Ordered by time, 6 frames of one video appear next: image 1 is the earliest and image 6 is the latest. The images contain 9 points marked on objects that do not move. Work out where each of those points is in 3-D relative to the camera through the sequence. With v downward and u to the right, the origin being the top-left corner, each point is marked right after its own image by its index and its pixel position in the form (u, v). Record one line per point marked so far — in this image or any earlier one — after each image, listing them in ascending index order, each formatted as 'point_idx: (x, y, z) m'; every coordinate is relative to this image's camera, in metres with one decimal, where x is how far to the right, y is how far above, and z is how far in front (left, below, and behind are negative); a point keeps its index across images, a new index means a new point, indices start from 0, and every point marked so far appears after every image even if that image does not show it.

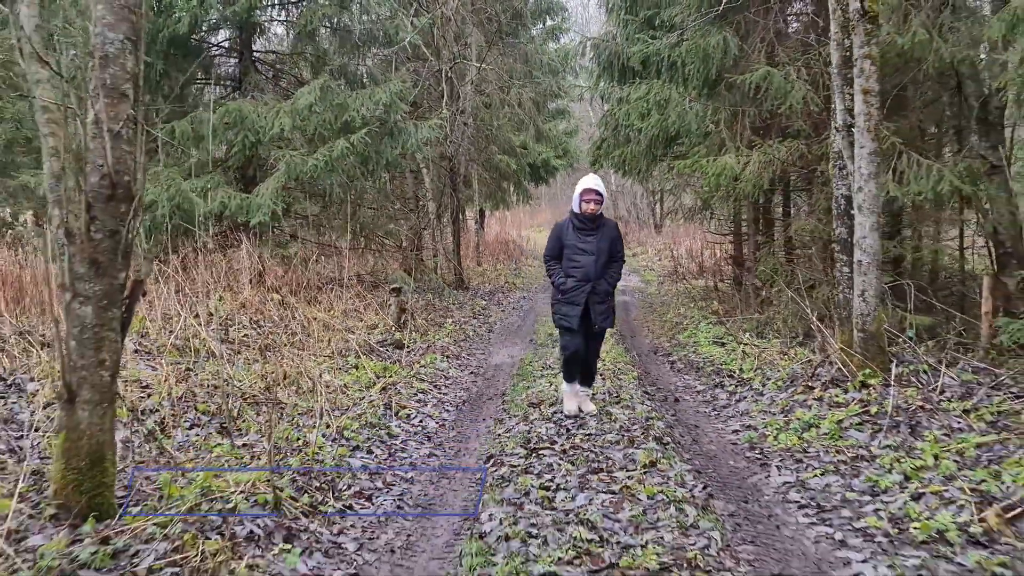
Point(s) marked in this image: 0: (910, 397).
0: (+2.4, -0.7, +5.2) m
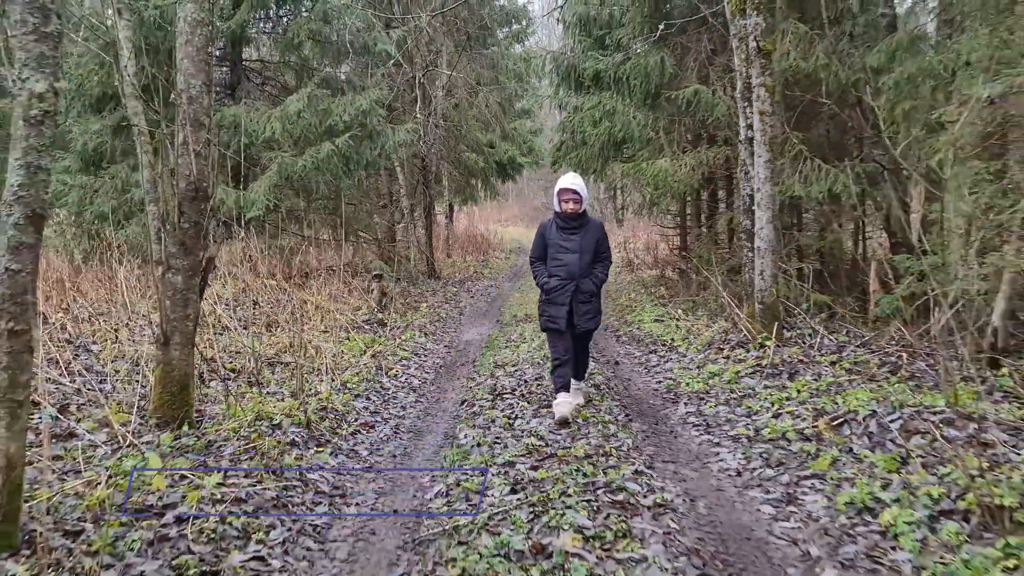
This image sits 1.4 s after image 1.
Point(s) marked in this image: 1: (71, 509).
0: (+2.2, -0.5, +6.7) m
1: (-1.7, -0.9, +3.5) m
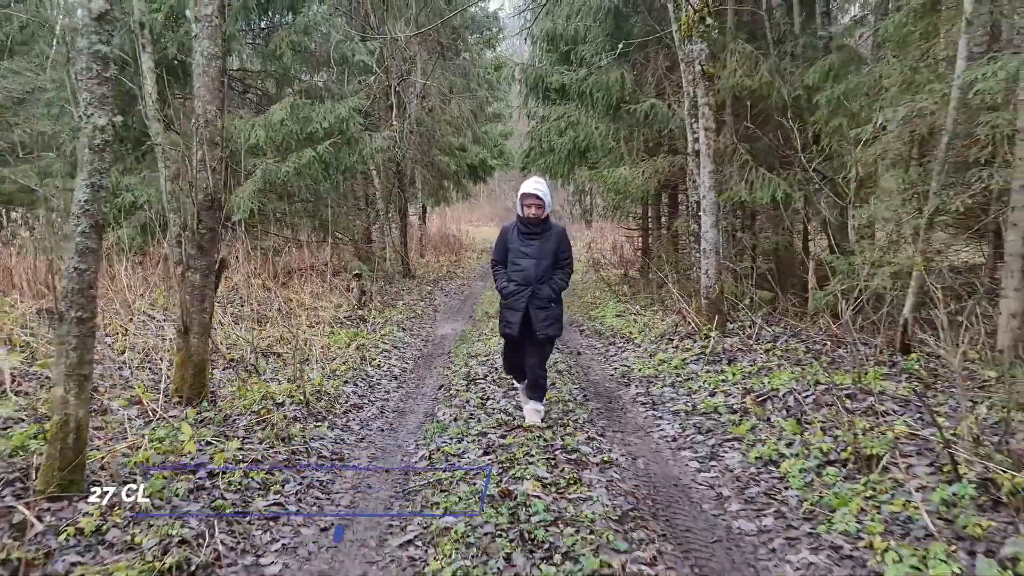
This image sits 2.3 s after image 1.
0: (+1.9, -0.5, +7.6) m
1: (-1.9, -0.9, +4.2) m
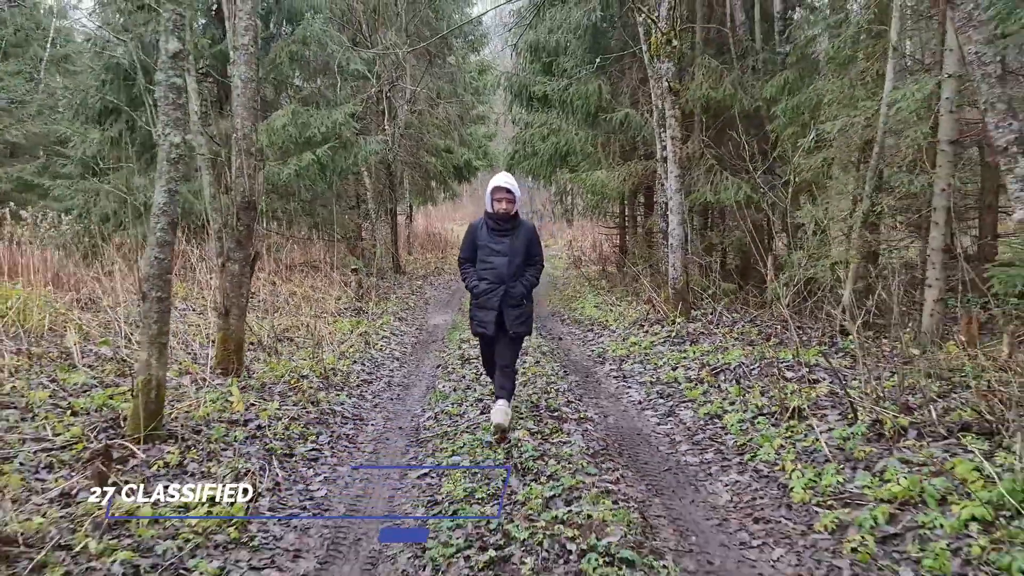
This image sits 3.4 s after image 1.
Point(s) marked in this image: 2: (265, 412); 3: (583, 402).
0: (+1.8, -0.4, +8.6) m
1: (-1.9, -0.8, +5.1) m
2: (-1.5, -0.8, +5.5) m
3: (+0.5, -0.8, +6.1) m
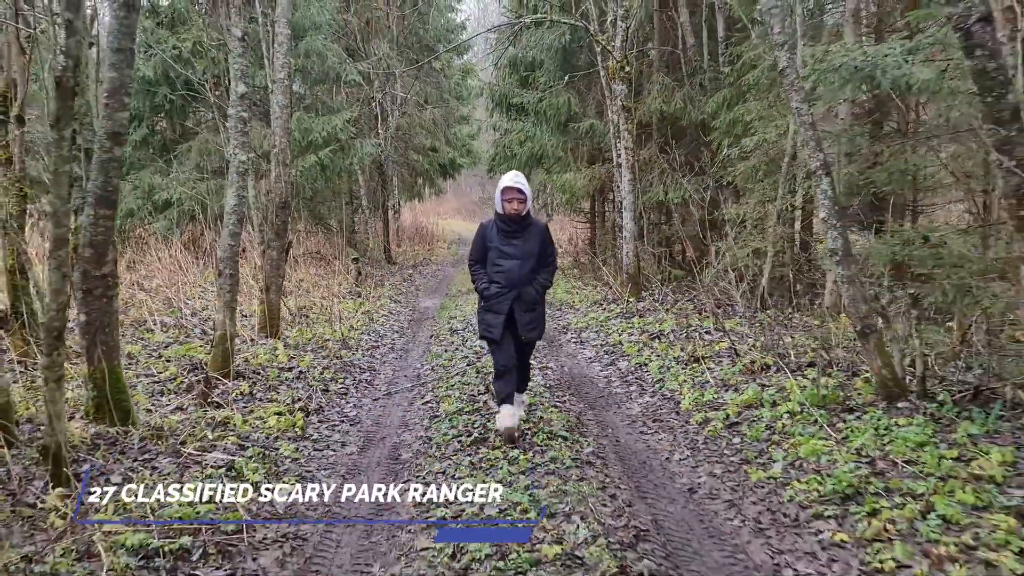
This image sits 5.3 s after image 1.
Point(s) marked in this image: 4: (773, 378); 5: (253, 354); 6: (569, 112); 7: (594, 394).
0: (+1.6, -0.2, +10.4) m
1: (-2.1, -0.6, +6.9) m
2: (-1.7, -0.6, +7.2) m
3: (+0.3, -0.6, +7.9) m
4: (+1.7, -0.6, +5.8) m
5: (-2.1, -0.5, +7.1) m
6: (+0.9, +2.8, +13.7) m
7: (+0.6, -0.8, +6.4) m
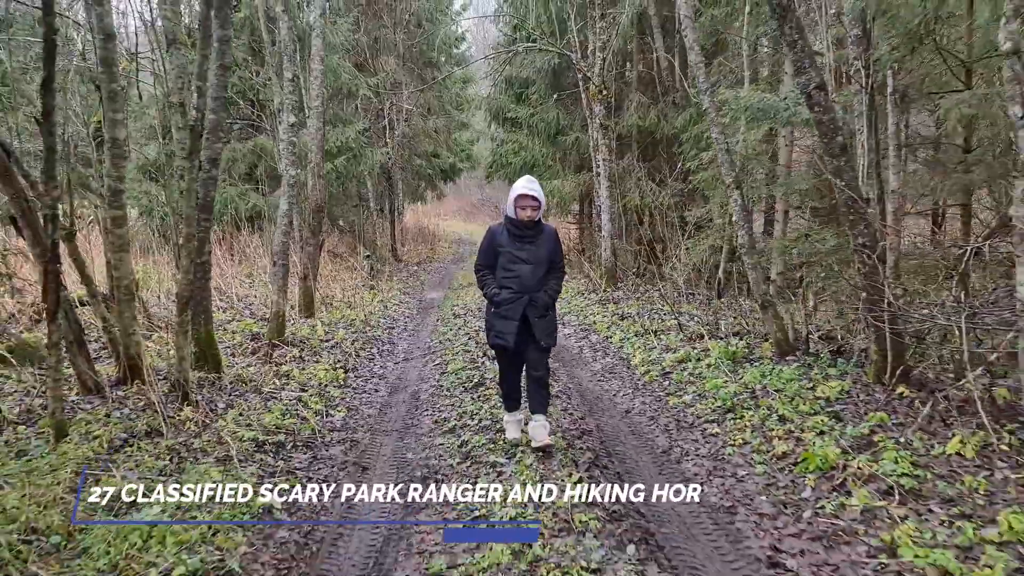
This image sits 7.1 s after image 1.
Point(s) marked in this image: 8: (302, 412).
0: (+1.5, -0.1, +12.2) m
1: (-2.2, -0.5, +8.7) m
2: (-1.8, -0.5, +9.0) m
3: (+0.2, -0.5, +9.7) m
4: (+1.7, -0.5, +7.6) m
5: (-2.2, -0.4, +8.9) m
6: (+0.8, +2.9, +15.5) m
7: (+0.5, -0.7, +8.2) m
8: (-1.5, -0.9, +6.3) m
